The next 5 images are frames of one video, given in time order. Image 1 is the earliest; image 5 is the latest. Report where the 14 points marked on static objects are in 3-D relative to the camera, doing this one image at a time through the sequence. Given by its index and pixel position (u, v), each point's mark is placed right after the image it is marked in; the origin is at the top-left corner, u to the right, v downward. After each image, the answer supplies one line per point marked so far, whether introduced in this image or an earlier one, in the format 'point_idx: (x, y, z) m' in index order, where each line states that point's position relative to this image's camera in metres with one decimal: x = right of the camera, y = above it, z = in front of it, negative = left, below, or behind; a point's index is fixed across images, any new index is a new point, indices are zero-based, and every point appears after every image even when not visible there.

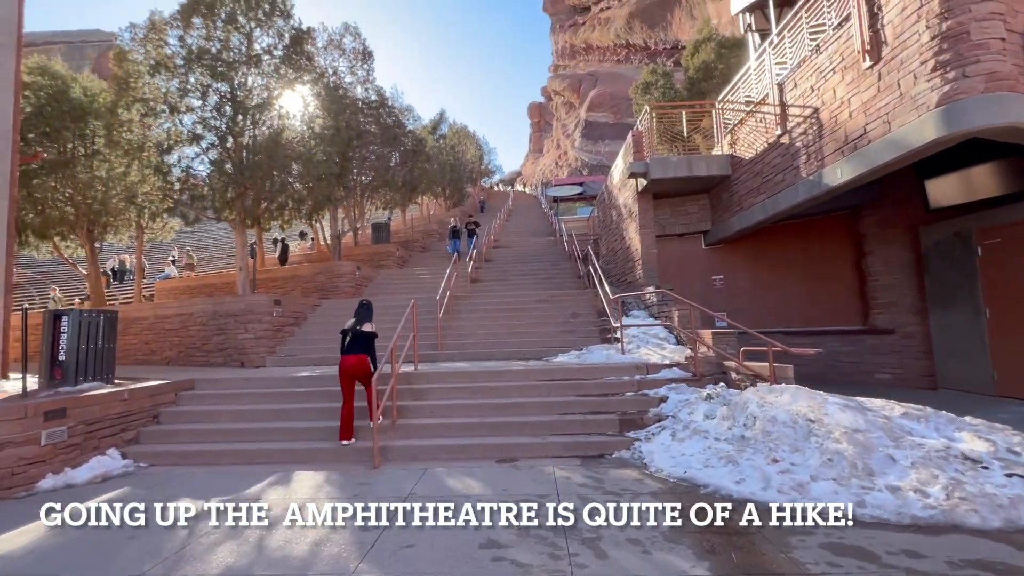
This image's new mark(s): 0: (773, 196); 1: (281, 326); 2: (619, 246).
0: (+5.2, +1.8, +9.4) m
1: (-5.6, -0.9, +11.4) m
2: (+3.3, +1.3, +14.6) m
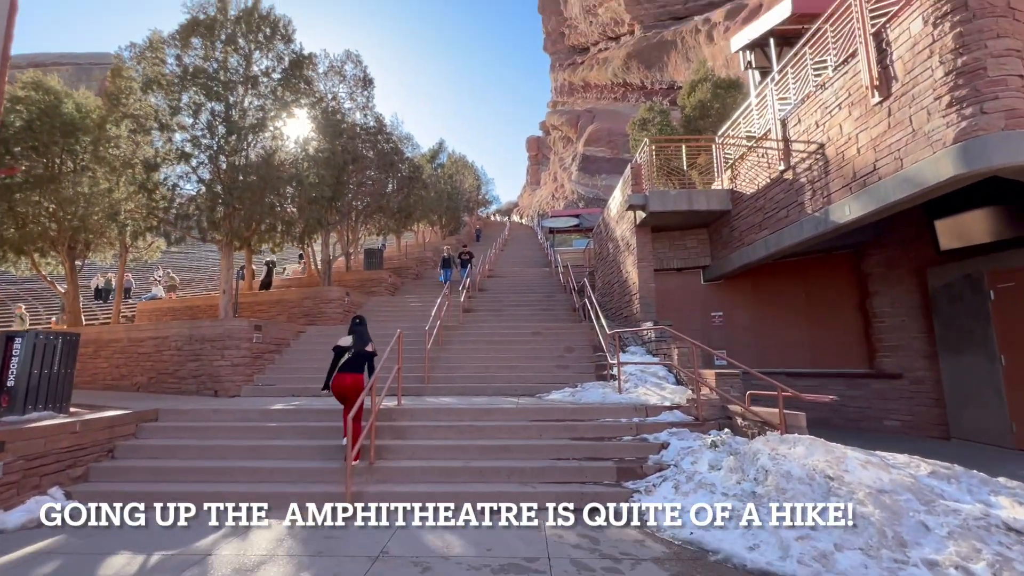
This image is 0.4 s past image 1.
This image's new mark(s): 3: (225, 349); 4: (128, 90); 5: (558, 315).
0: (+5.1, +1.1, +9.1) m
1: (-5.8, -1.5, +10.9) m
2: (+3.1, +0.3, +14.3) m
3: (-6.2, -1.3, +10.2) m
4: (-9.8, +5.0, +12.0) m
5: (+1.5, -0.9, +14.9) m
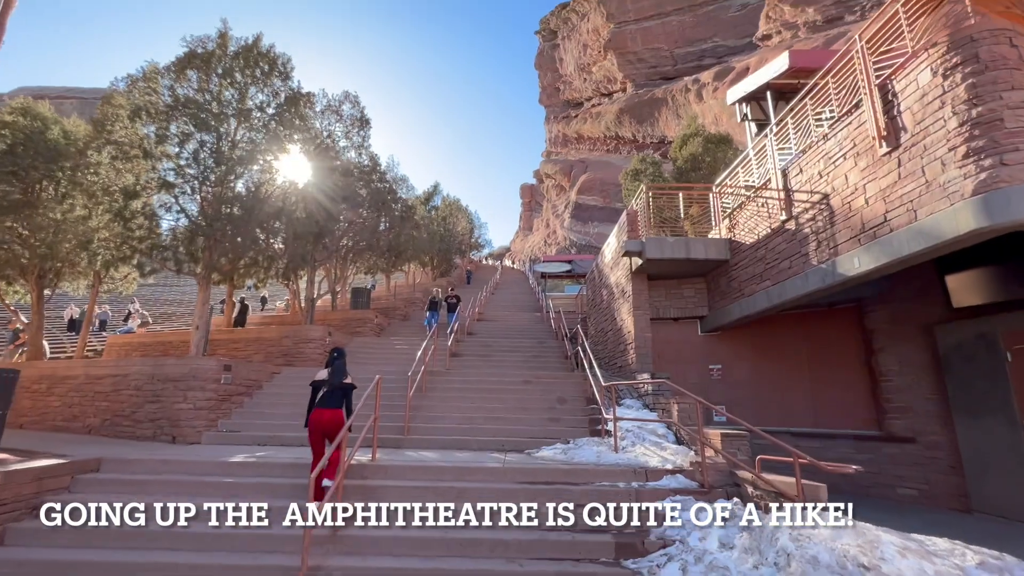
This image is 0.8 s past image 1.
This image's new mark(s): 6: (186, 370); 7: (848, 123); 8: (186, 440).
0: (+5.0, +0.1, +8.7) m
1: (-6.0, -2.3, +10.0) m
2: (+2.9, -1.1, +13.8) m
3: (-6.4, -2.0, +9.4) m
4: (-9.9, +4.2, +11.7) m
5: (+1.1, -2.3, +14.3) m
6: (-6.6, -1.7, +9.6) m
7: (+5.0, +2.5, +7.1) m
8: (-6.3, -2.9, +9.1) m
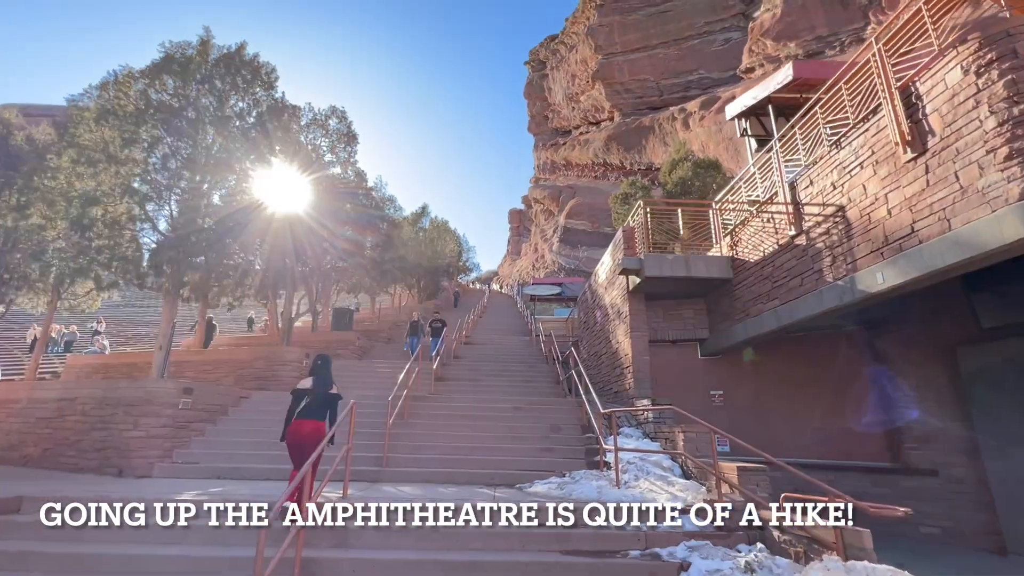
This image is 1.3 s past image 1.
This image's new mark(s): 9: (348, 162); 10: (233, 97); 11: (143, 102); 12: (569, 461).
0: (+4.8, -0.2, +8.2) m
1: (-6.2, -2.6, +9.1) m
2: (+2.6, -1.7, +13.1) m
3: (-6.6, -2.3, +8.4) m
4: (-10.0, +3.9, +11.0) m
5: (+0.8, -2.9, +13.5) m
6: (-6.8, -1.9, +8.7) m
7: (+4.9, +2.2, +6.6) m
8: (-6.5, -3.2, +8.1) m
9: (-6.4, +4.9, +18.3) m
10: (-7.4, +5.1, +12.6) m
11: (-8.7, +4.4, +11.2) m
12: (+1.0, -3.2, +8.7) m
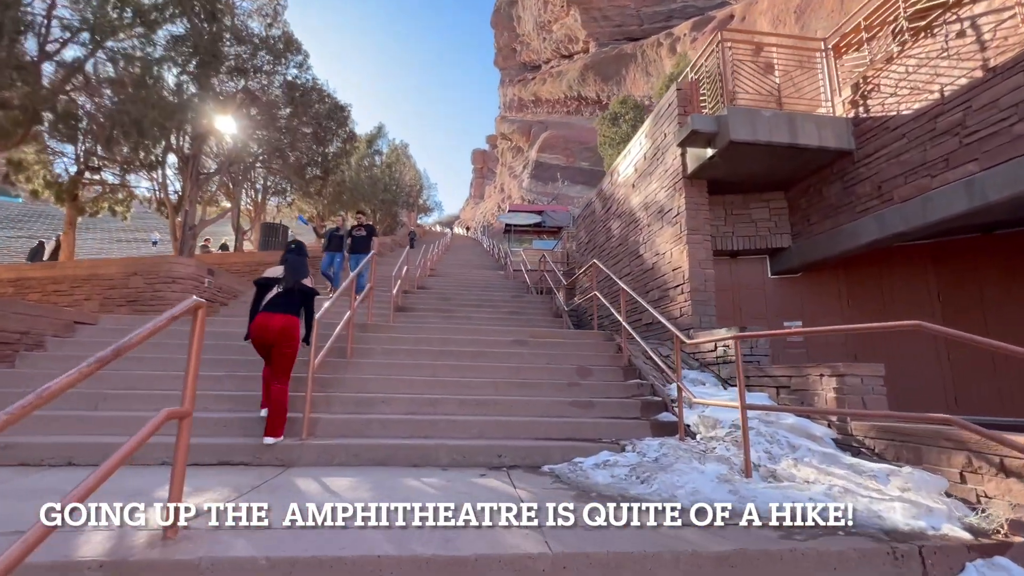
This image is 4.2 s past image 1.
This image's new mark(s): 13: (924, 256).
0: (+5.1, +1.3, +4.8) m
1: (-6.0, -0.7, +4.9) m
2: (+2.4, +0.4, +9.6) m
3: (-6.4, -0.5, +4.3) m
4: (-9.8, +5.9, +5.8) m
5: (+0.6, -0.7, +10.0) m
6: (-6.6, -0.1, +4.4) m
7: (+5.4, +3.6, +3.0) m
8: (-6.2, -1.4, +4.0) m
9: (-6.8, +7.7, +13.3) m
10: (-7.3, +7.3, +7.5) m
11: (-8.5, +6.4, +6.1) m
12: (+1.2, -1.5, +5.2) m
13: (+6.3, +0.6, +7.0) m
